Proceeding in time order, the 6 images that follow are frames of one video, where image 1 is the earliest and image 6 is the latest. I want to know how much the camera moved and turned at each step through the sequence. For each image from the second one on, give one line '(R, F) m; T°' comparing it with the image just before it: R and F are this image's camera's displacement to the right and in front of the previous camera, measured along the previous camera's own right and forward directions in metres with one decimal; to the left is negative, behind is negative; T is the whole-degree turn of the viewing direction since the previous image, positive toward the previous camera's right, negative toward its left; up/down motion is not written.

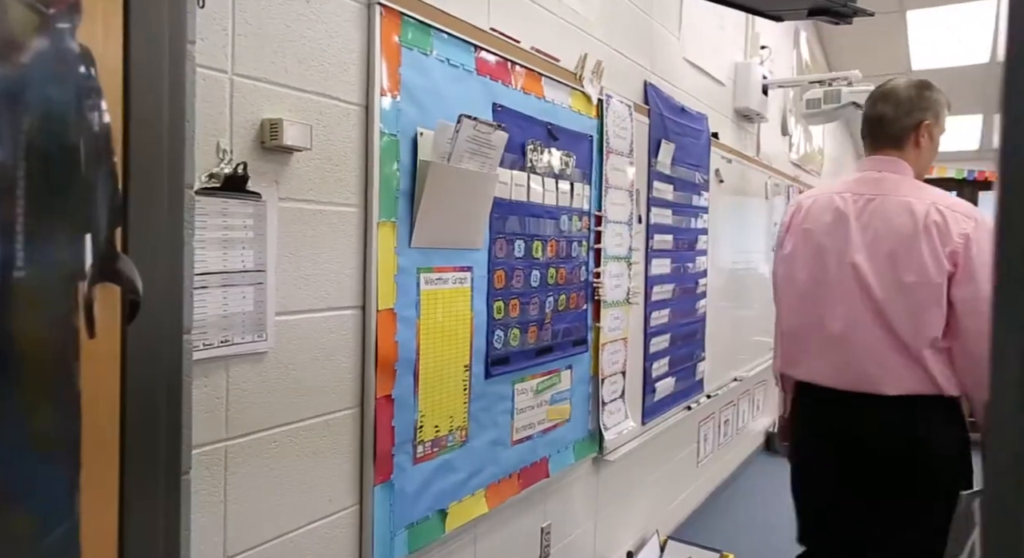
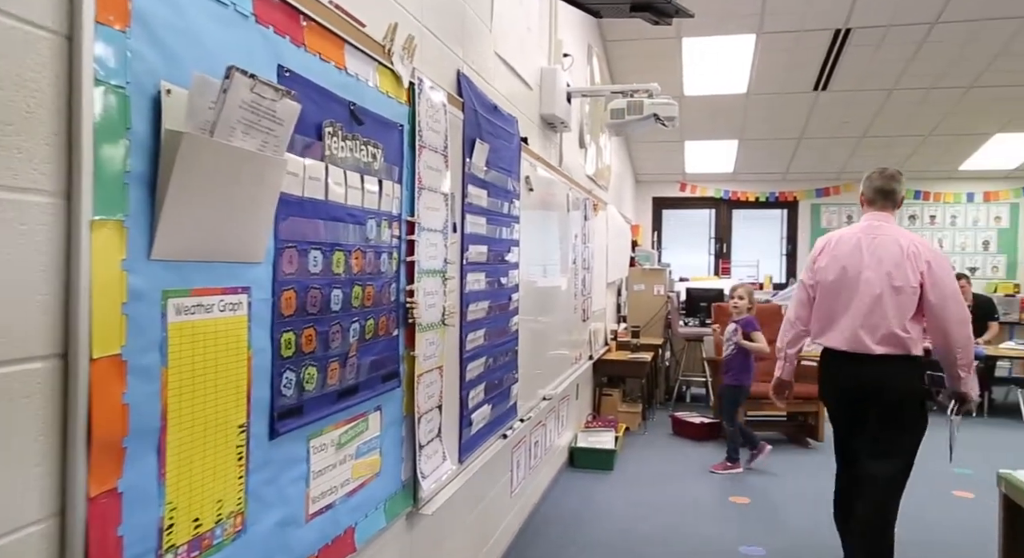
(0.0, +0.4) m; +18°
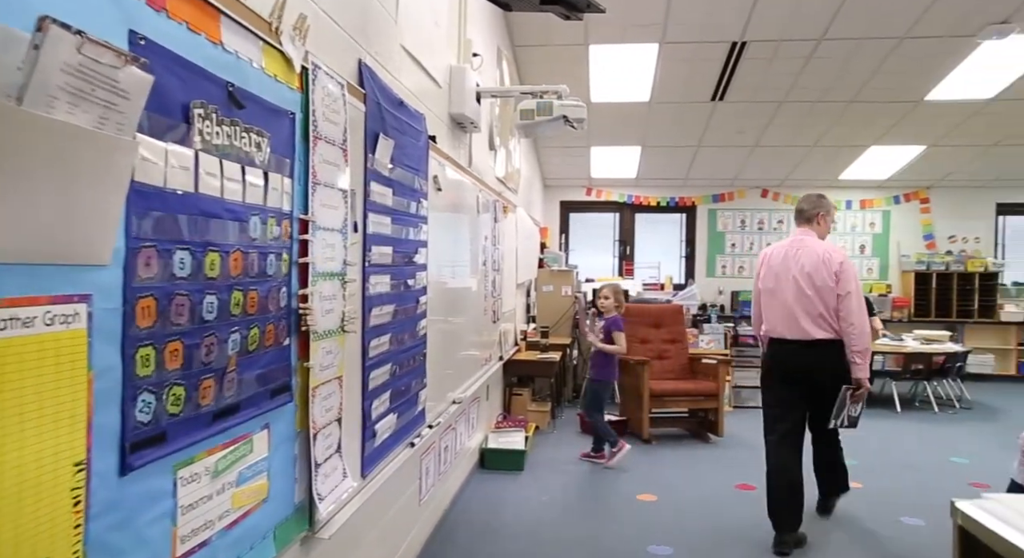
(0.0, +0.1) m; +8°
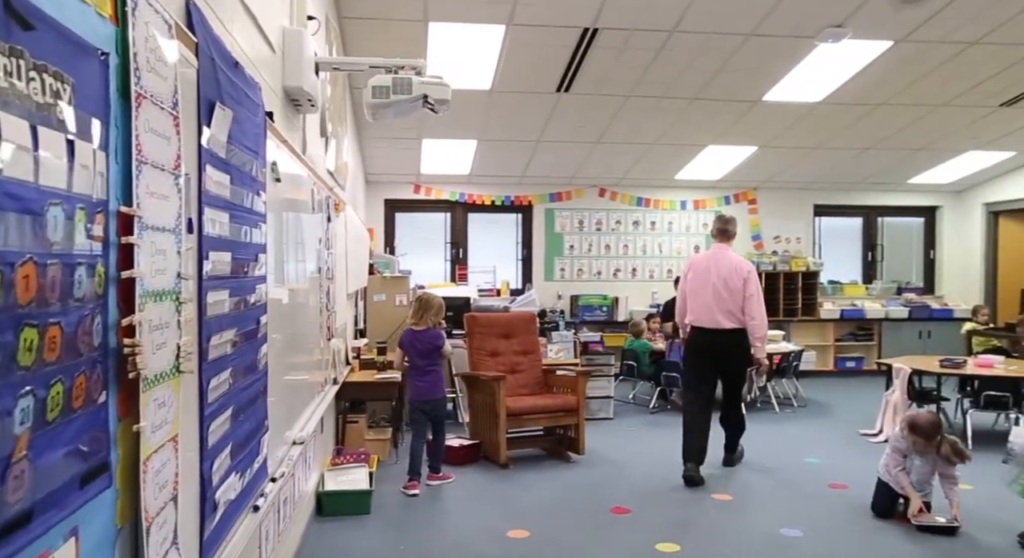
(-0.2, +0.5) m; +16°
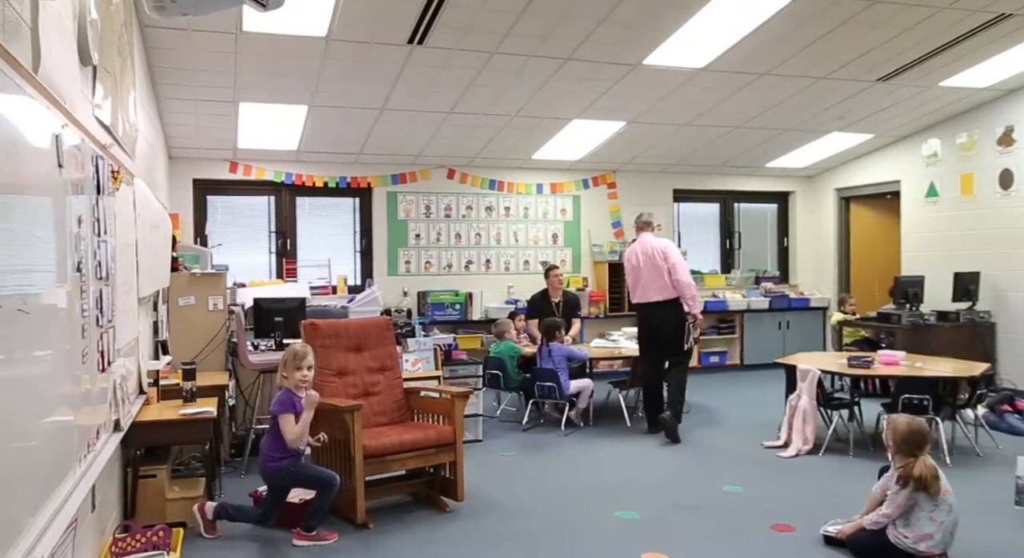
(-0.1, +1.0) m; +14°
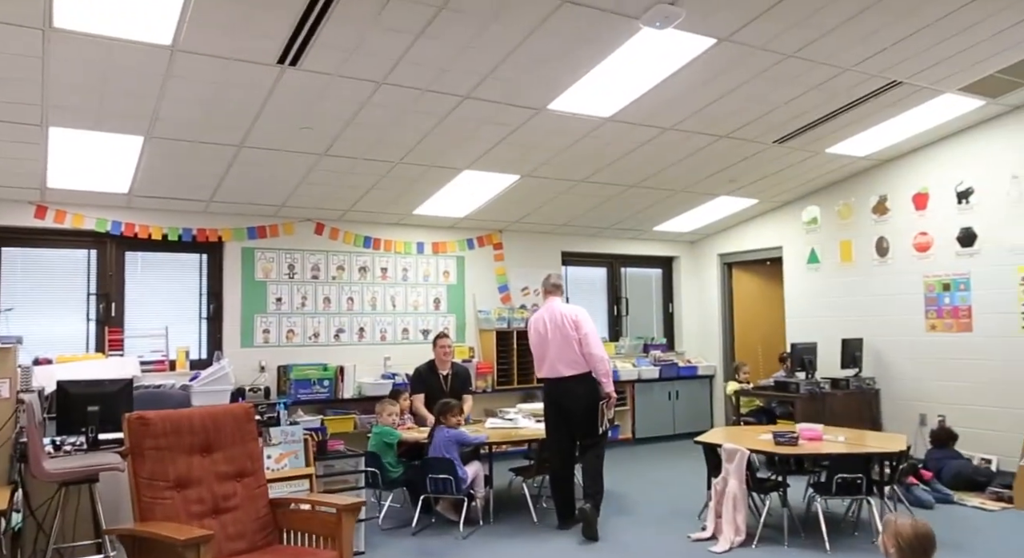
(-0.2, +0.7) m; +12°
